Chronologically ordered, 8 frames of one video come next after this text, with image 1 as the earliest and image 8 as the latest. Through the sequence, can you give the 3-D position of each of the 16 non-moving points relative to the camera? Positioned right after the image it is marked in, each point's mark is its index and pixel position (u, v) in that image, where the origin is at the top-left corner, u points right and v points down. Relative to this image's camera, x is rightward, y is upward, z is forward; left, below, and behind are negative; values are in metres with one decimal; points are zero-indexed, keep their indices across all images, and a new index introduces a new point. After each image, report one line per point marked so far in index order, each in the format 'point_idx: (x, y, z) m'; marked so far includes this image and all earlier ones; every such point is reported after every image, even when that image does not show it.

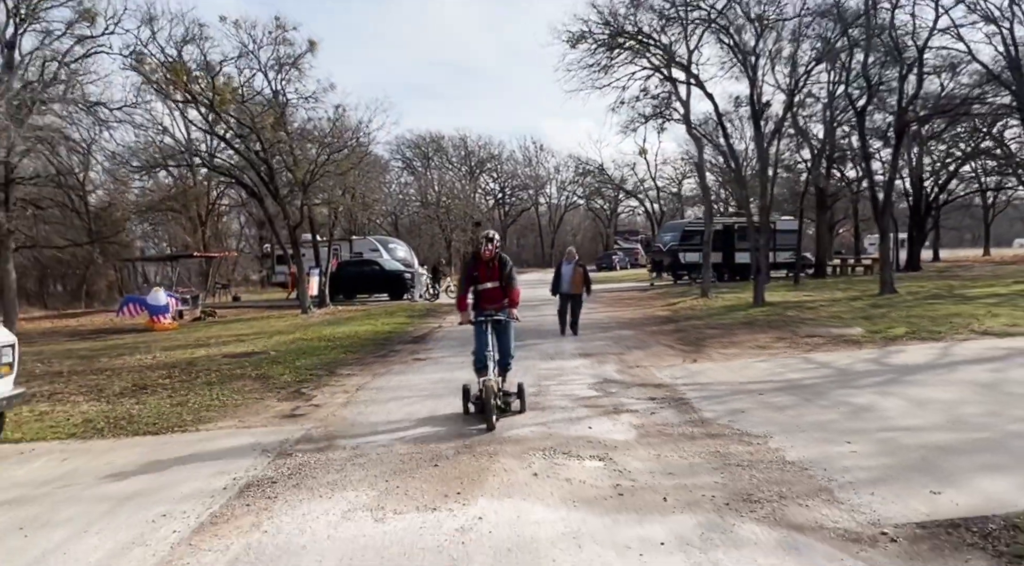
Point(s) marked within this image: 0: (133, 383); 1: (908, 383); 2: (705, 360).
0: (-5.5, -1.5, +11.4) m
1: (+4.6, -1.1, +8.9) m
2: (+3.0, -1.2, +11.9) m
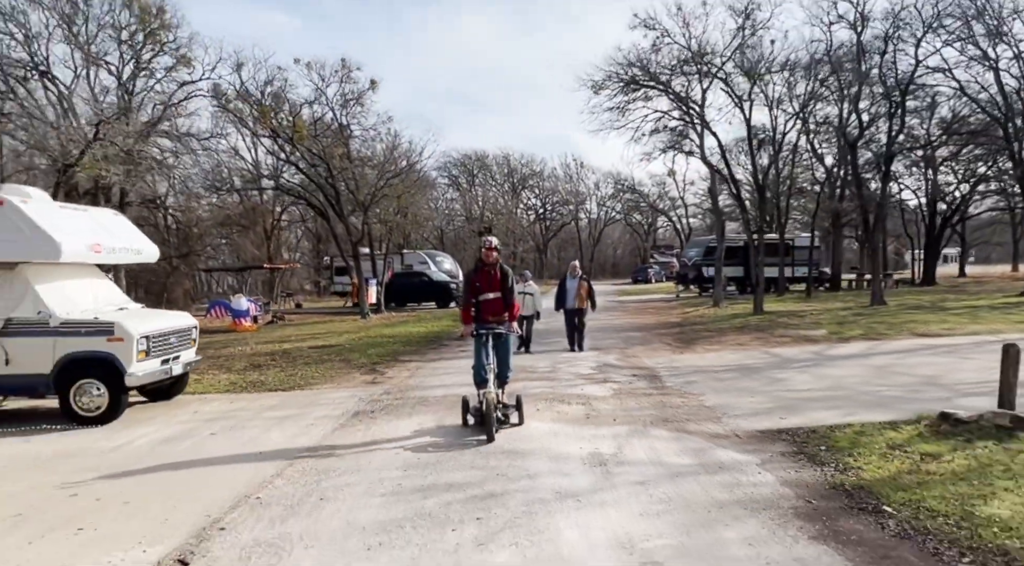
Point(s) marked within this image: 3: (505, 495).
0: (-5.1, -1.6, +15.1) m
1: (+4.9, -1.3, +12.0) m
2: (+3.5, -1.3, +15.2) m
3: (-0.1, -1.6, +5.5) m
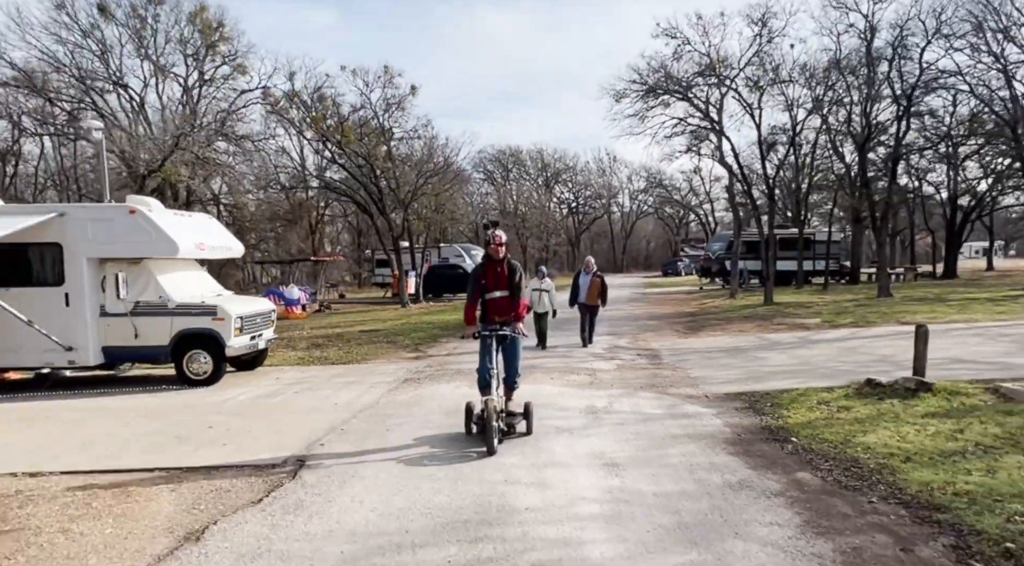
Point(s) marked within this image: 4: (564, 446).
0: (-4.5, -1.4, +17.5) m
1: (+5.3, -1.1, +14.0) m
2: (+4.0, -1.2, +17.2) m
3: (0.0, -1.5, +7.7) m
4: (+0.5, -1.5, +7.0) m
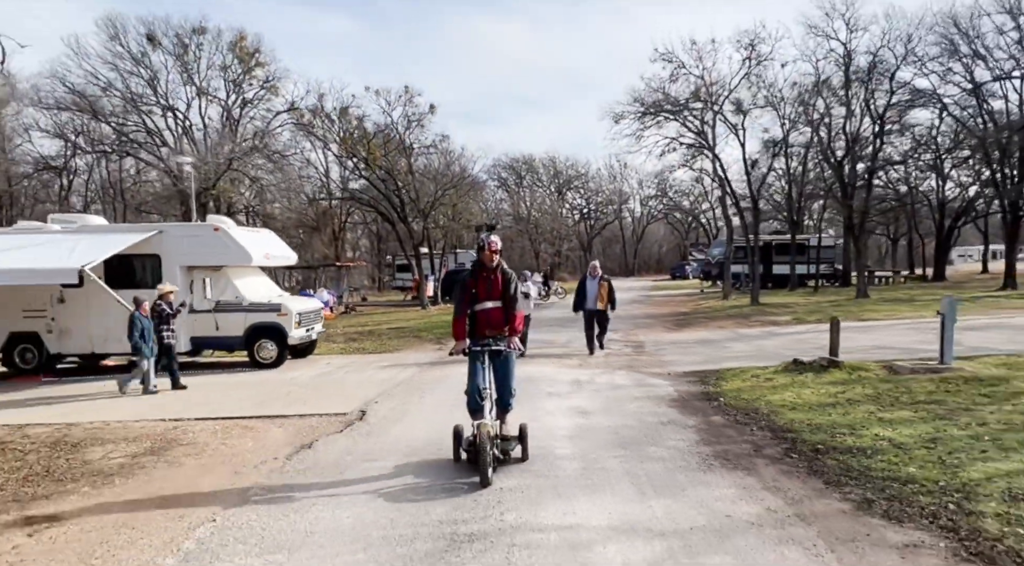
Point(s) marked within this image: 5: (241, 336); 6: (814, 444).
0: (-4.3, -1.4, +20.3) m
1: (+5.4, -1.2, +16.6) m
2: (+4.3, -1.2, +19.9) m
3: (+0.1, -1.5, +10.5) m
4: (+0.5, -1.5, +9.8) m
5: (-4.9, -1.0, +14.2) m
6: (+2.8, -1.5, +7.2) m
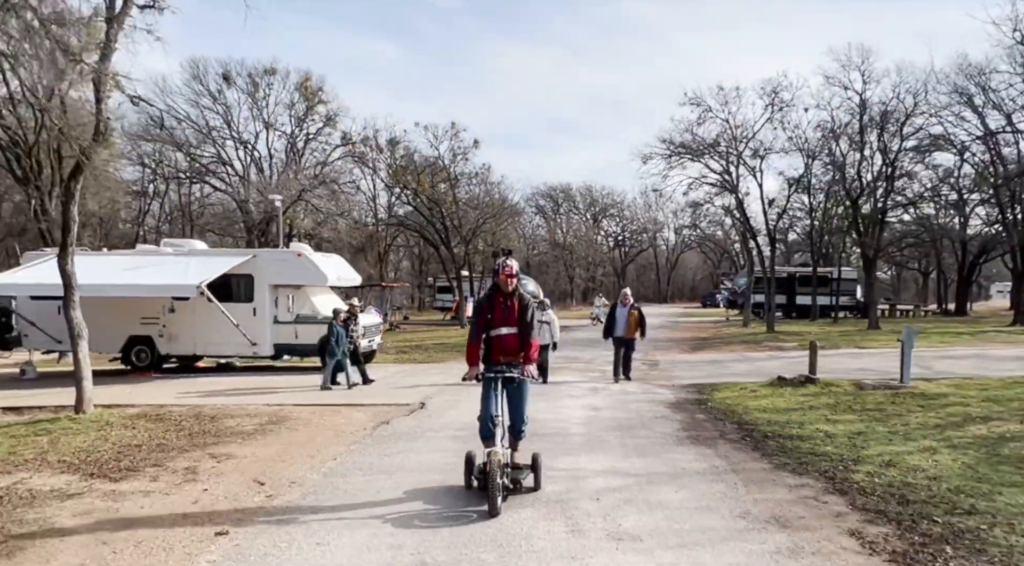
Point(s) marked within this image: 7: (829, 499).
0: (-3.4, -2.0, +23.0) m
1: (+6.2, -1.9, +18.9) m
2: (+5.2, -2.0, +22.2) m
3: (+0.5, -1.9, +13.0) m
4: (+0.9, -1.9, +12.3) m
5: (-4.2, -1.3, +17.0) m
6: (+3.1, -1.9, +9.6) m
7: (+2.6, -1.8, +6.4) m
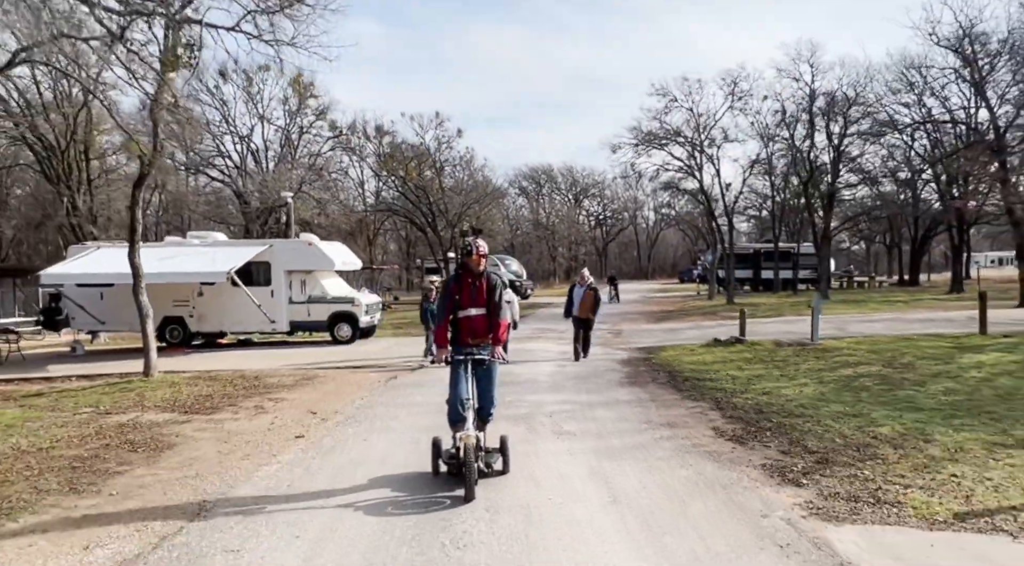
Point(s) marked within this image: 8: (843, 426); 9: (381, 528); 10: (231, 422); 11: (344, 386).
0: (-3.9, -1.5, +25.8) m
1: (+5.7, -1.3, +21.9) m
2: (+4.6, -1.3, +25.1) m
3: (+0.2, -1.5, +15.9) m
4: (+0.6, -1.5, +15.2) m
5: (-4.7, -1.0, +19.8) m
6: (+2.8, -1.5, +12.6) m
7: (+2.4, -1.5, +9.3) m
8: (+3.5, -1.5, +8.2) m
9: (-0.9, -1.6, +5.0) m
10: (-3.3, -1.7, +9.4) m
11: (-2.7, -1.6, +12.4) m
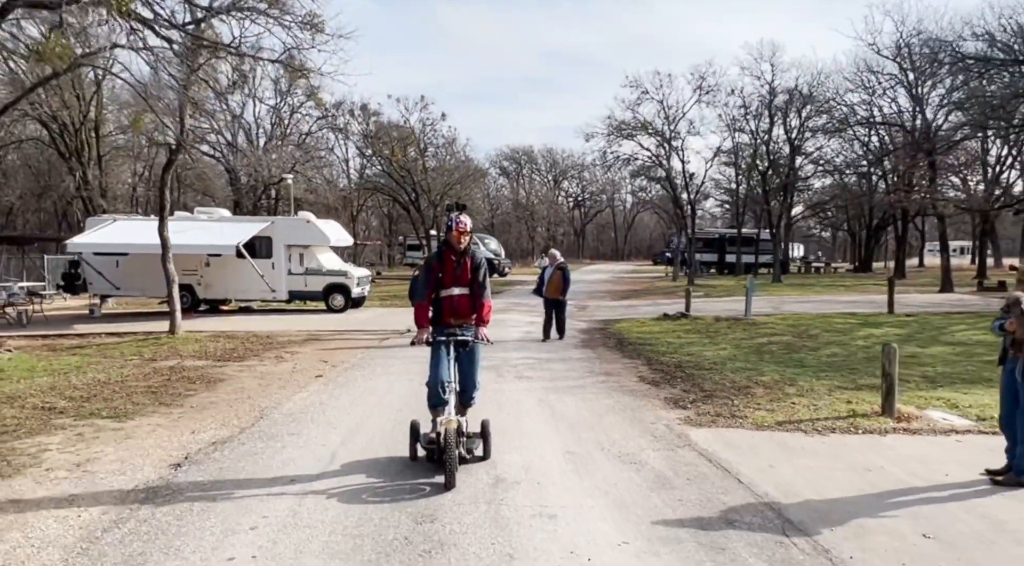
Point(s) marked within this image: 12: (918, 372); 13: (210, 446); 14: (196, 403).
0: (-4.8, -0.6, +28.2) m
1: (+4.9, -0.7, +24.5) m
2: (+3.8, -0.6, +27.7) m
3: (-0.4, -1.0, +18.3) m
4: (0.0, -1.0, +17.6) m
5: (-5.4, -0.2, +22.1) m
6: (+2.3, -1.2, +15.1) m
7: (+2.0, -1.3, +11.8) m
8: (+3.1, -1.3, +10.8) m
9: (-1.2, -1.4, +7.4) m
10: (-3.8, -1.3, +11.7) m
11: (-3.2, -1.2, +14.7) m
12: (+5.4, -1.2, +10.6) m
13: (-2.6, -1.4, +6.8) m
14: (-3.5, -1.3, +8.7) m
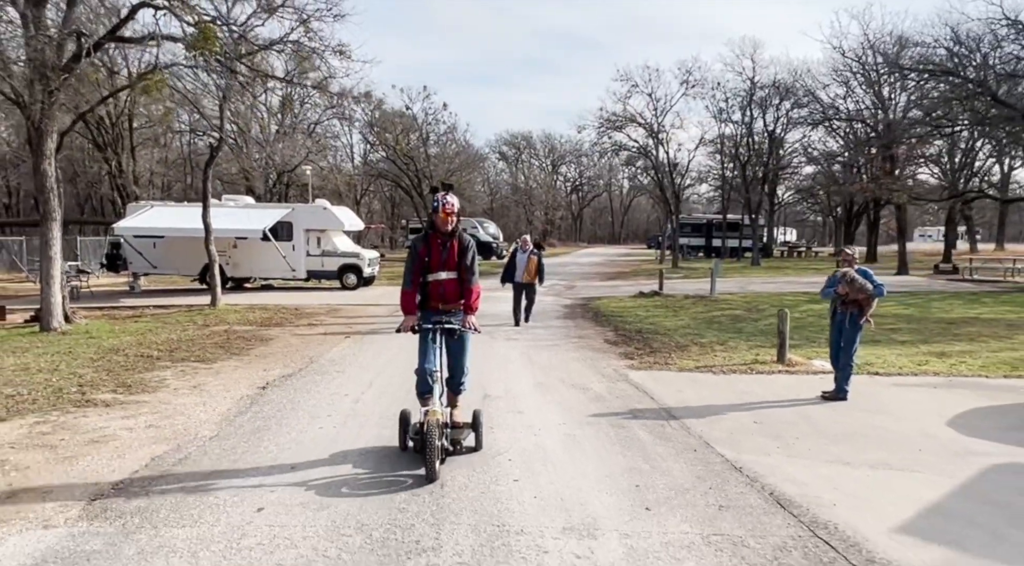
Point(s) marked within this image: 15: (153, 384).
0: (-5.0, +0.2, +30.8) m
1: (+4.8, -0.1, +27.1) m
2: (+3.6, +0.1, +30.3) m
3: (-0.6, -0.5, +20.9) m
4: (-0.2, -0.5, +20.2) m
5: (-5.5, +0.4, +24.7) m
6: (+2.1, -0.7, +17.7) m
7: (+1.8, -0.9, +14.4) m
8: (+2.9, -0.9, +13.4) m
9: (-1.4, -1.1, +10.0) m
10: (-3.9, -0.9, +14.4) m
11: (-3.3, -0.7, +17.4) m
12: (+5.3, -0.9, +13.2) m
13: (-2.8, -1.1, +9.4) m
14: (-3.7, -1.0, +11.4) m
15: (-4.1, -1.2, +9.0) m
